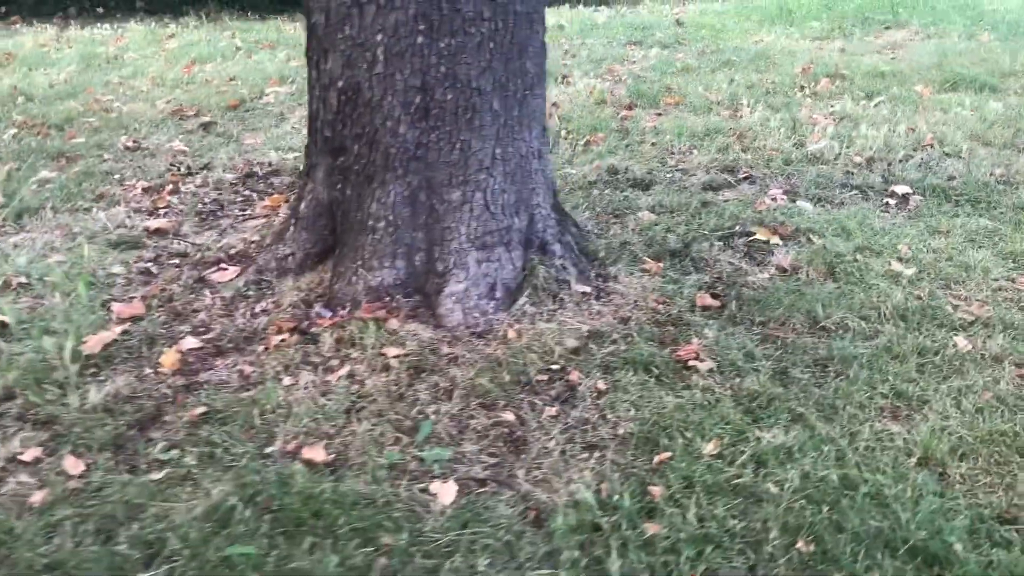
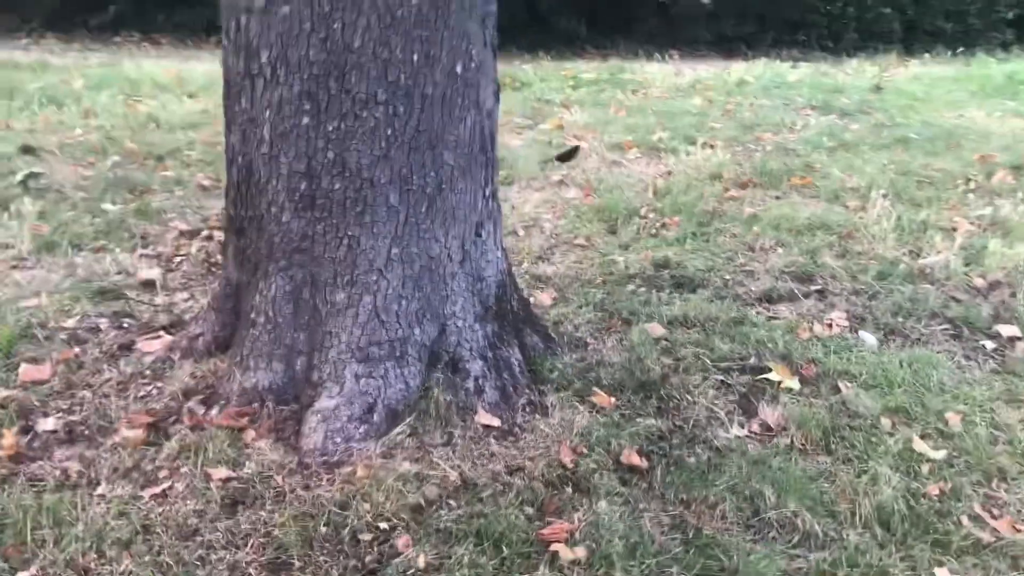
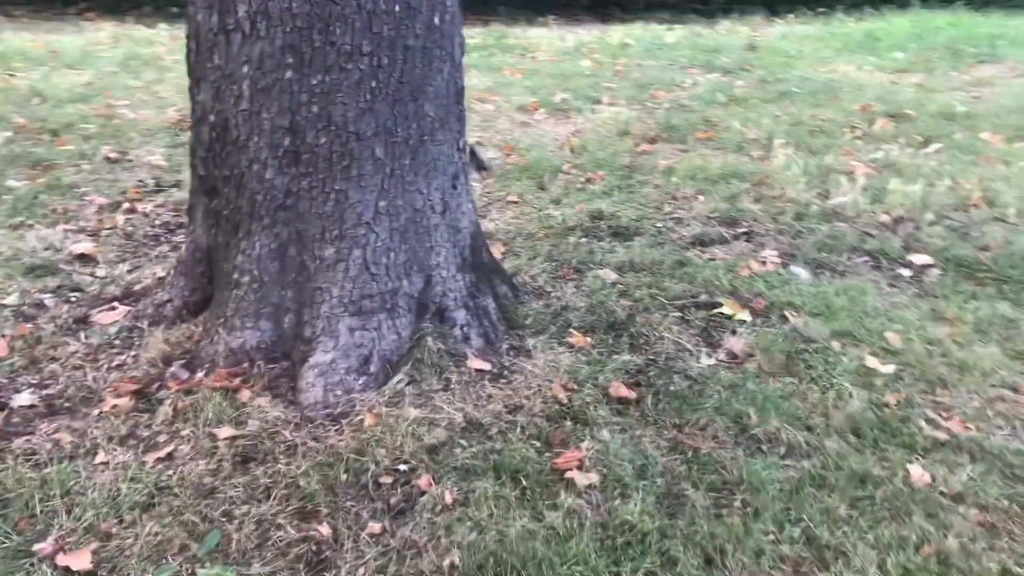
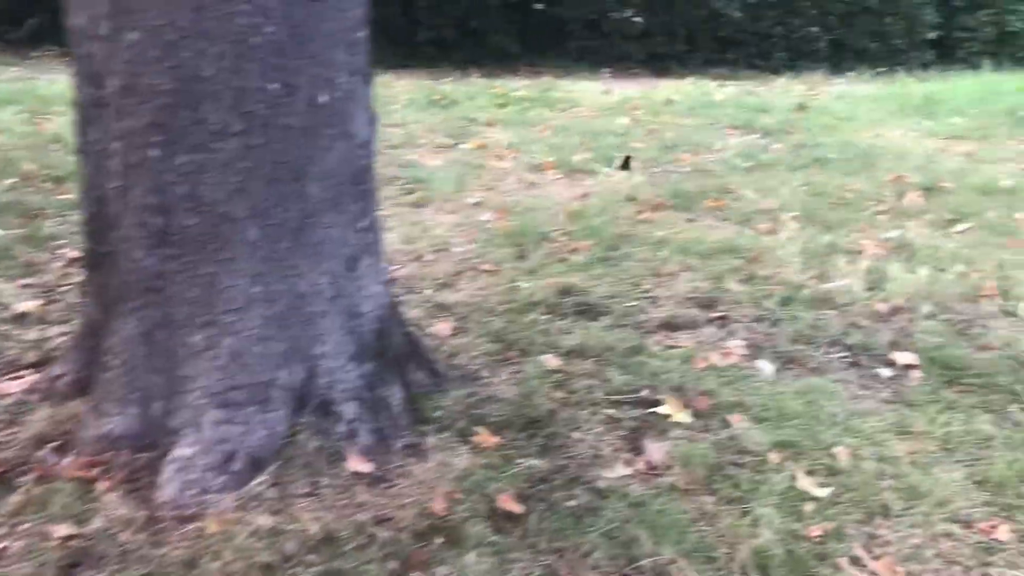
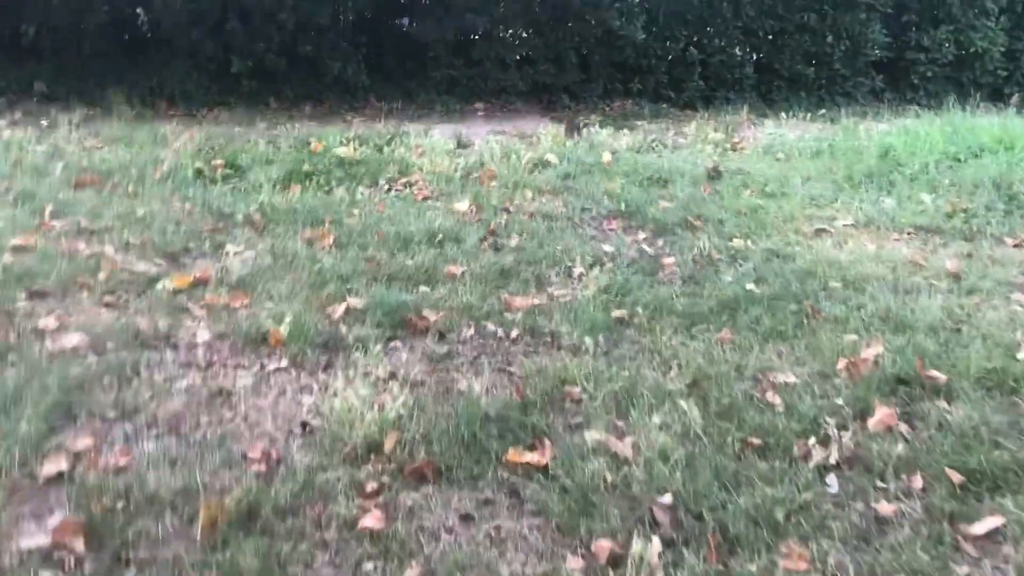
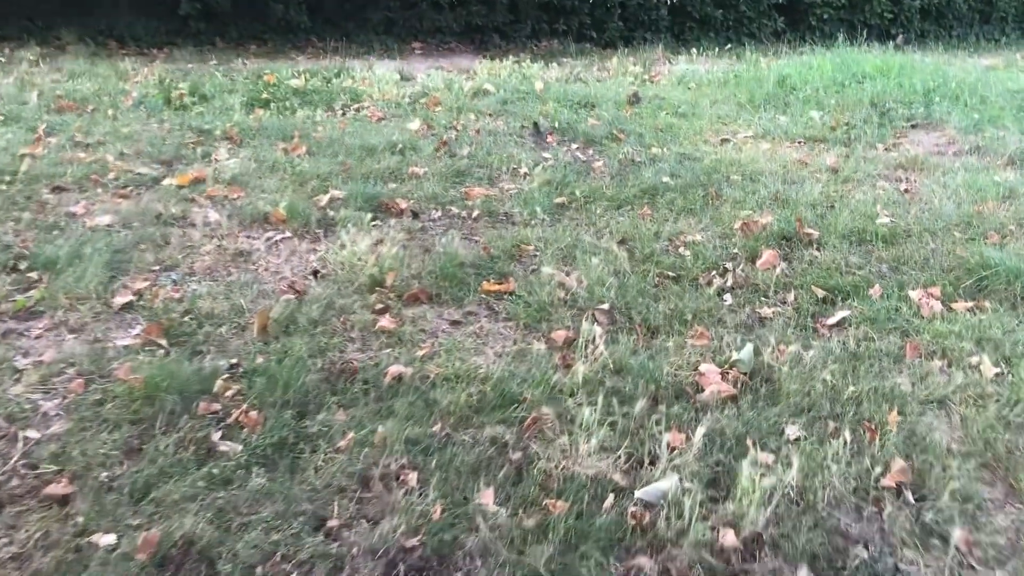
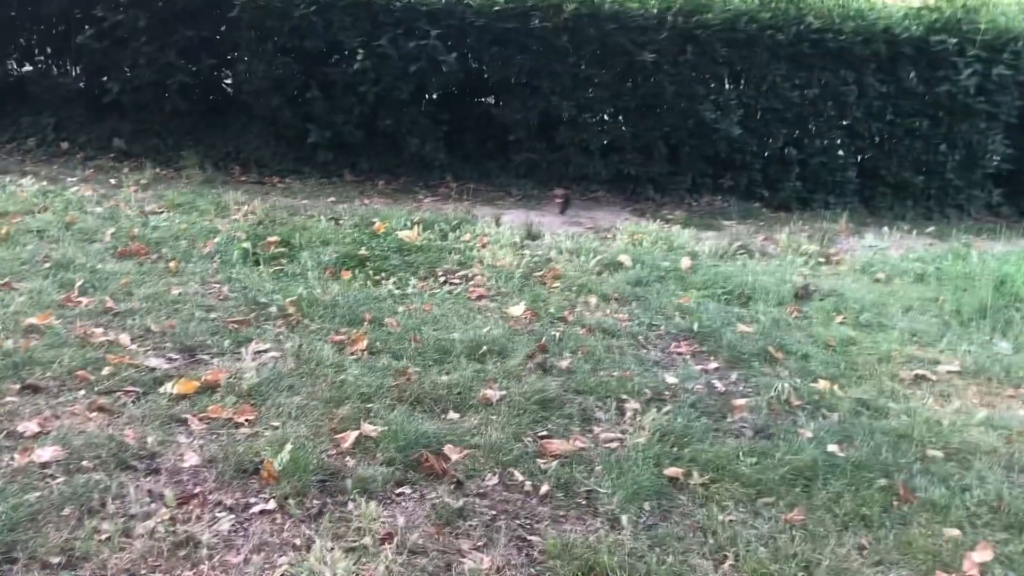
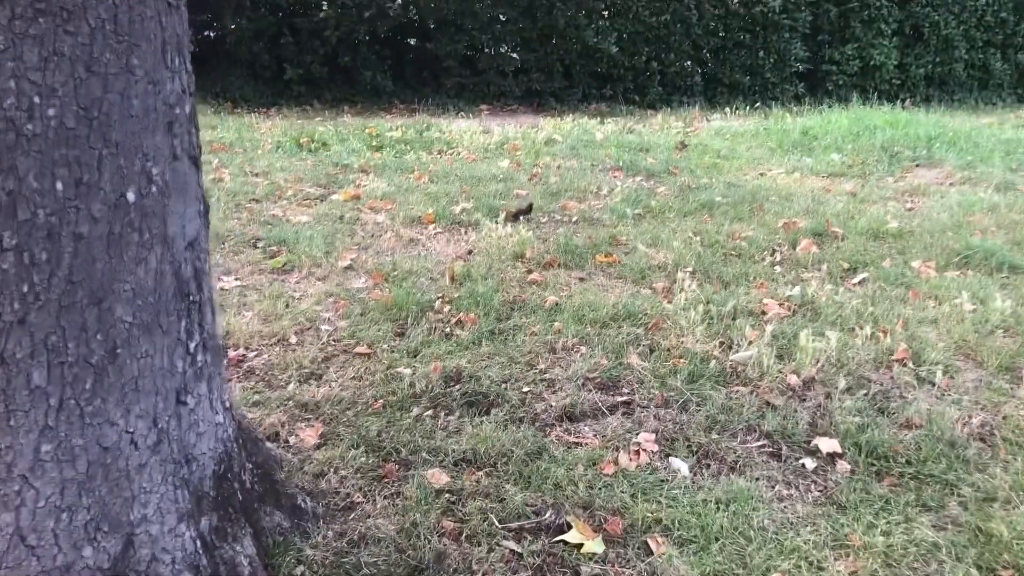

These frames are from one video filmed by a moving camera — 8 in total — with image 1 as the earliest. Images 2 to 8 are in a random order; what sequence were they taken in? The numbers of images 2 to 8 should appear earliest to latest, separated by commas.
3, 2, 4, 8, 6, 5, 7
